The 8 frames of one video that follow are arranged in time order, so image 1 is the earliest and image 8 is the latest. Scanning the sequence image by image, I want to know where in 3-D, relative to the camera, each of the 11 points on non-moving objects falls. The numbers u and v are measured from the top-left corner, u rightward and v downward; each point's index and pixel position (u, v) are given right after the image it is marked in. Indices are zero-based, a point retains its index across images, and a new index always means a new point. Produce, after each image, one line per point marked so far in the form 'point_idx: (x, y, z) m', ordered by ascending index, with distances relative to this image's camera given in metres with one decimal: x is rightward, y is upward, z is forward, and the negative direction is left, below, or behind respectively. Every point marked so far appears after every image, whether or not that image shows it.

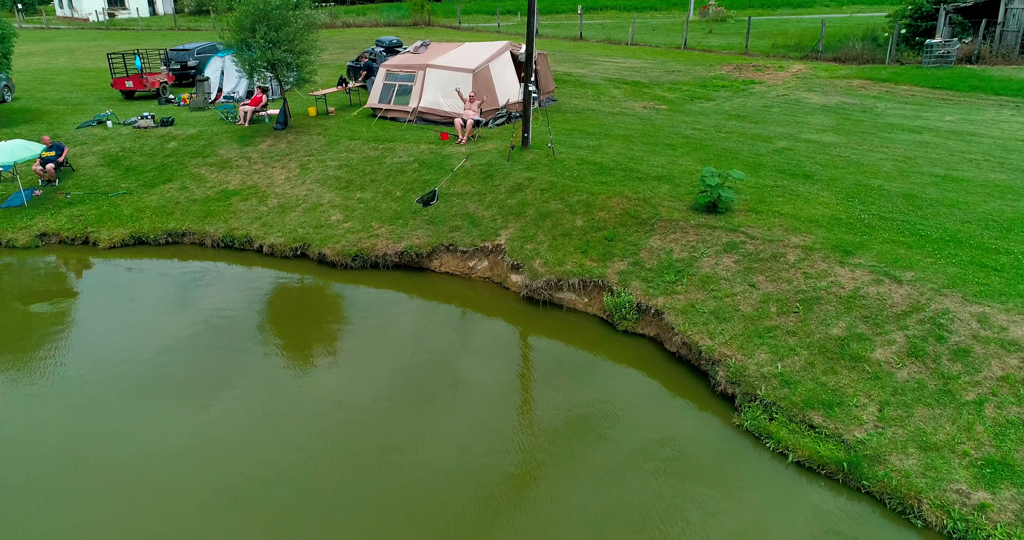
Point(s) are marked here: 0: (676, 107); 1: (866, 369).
0: (+4.4, +4.3, +19.2) m
1: (+4.2, -1.2, +8.5) m
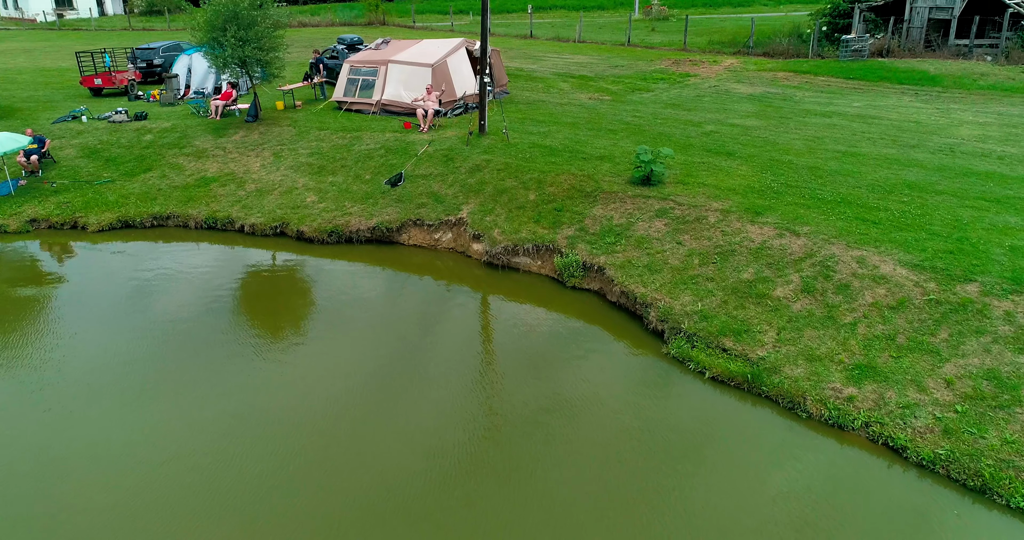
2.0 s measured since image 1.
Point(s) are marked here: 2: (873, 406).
0: (+3.1, +5.0, +21.0) m
1: (+3.7, -0.5, +10.3) m
2: (+4.3, -1.6, +8.5) m
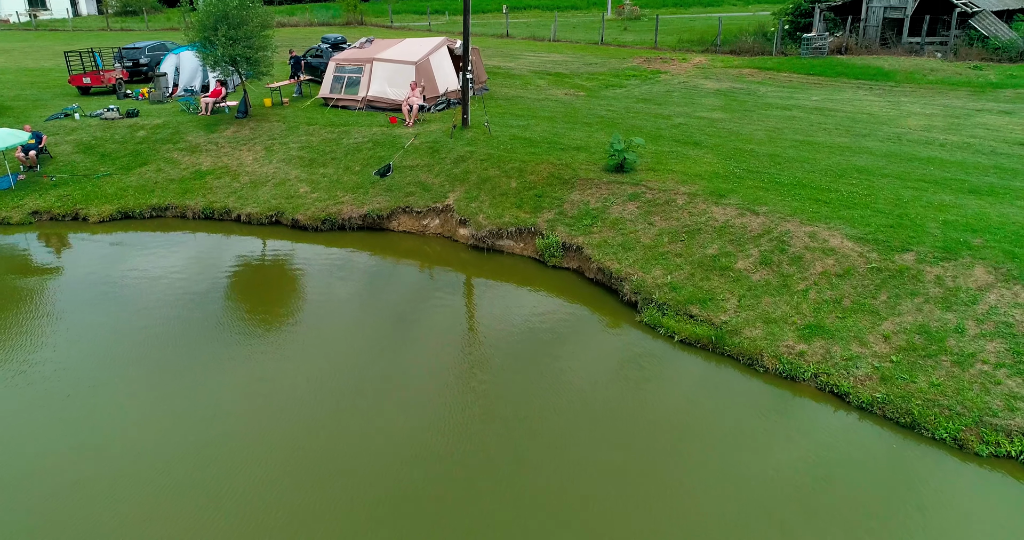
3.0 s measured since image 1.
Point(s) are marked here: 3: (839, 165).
0: (+2.5, +5.4, +22.1) m
1: (+3.5, -0.1, +11.4) m
2: (+4.1, -1.2, +9.6) m
3: (+6.5, +2.1, +14.3) m
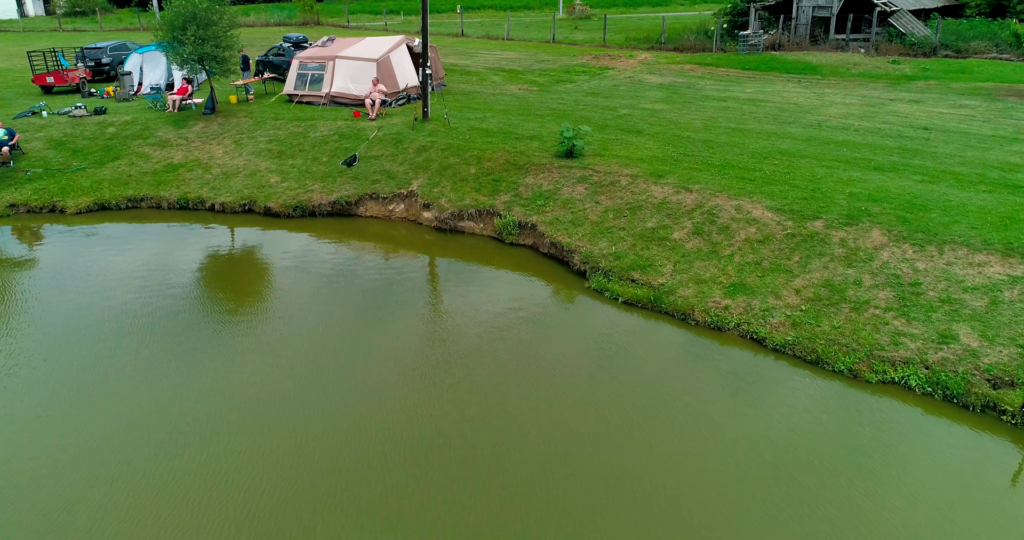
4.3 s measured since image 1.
0: (+1.1, +5.9, +23.5) m
1: (+2.8, +0.5, +12.9) m
2: (+3.6, -0.6, +11.1) m
3: (+5.6, +2.7, +15.9) m
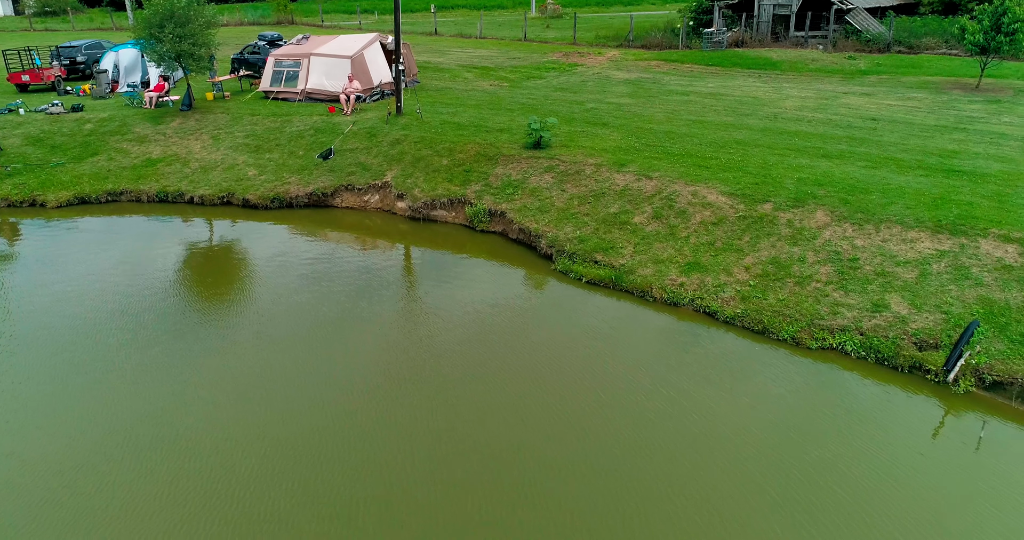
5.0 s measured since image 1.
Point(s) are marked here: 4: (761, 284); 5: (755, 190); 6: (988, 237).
0: (+0.1, +6.2, +24.2) m
1: (+2.2, +0.8, +13.6) m
2: (+3.1, -0.3, +11.9) m
3: (+4.9, +3.0, +16.7) m
4: (+4.0, -0.2, +11.6) m
5: (+4.6, +1.5, +13.7) m
6: (+7.5, +0.5, +11.3) m
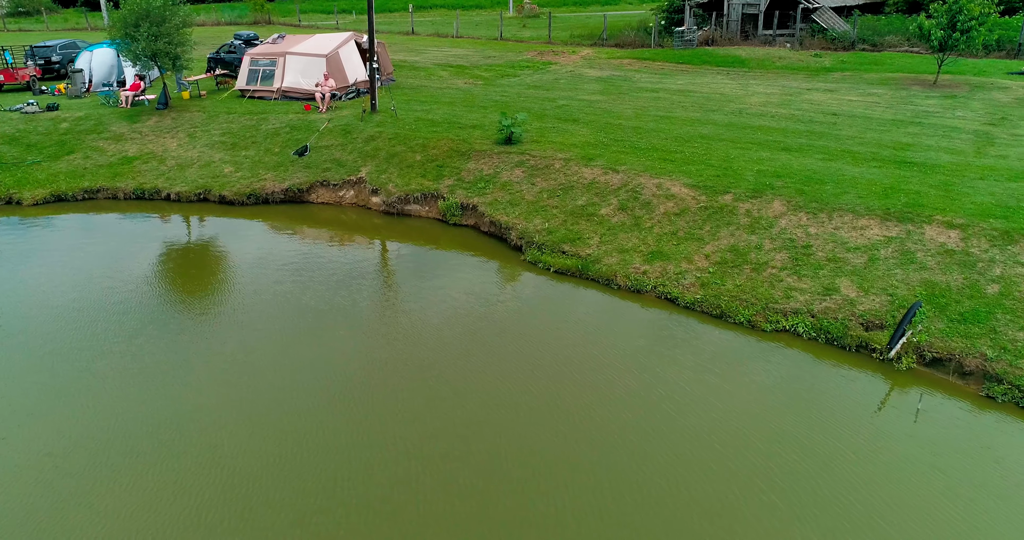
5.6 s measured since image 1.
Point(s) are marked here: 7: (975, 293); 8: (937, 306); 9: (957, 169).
0: (-0.8, +6.4, +24.6) m
1: (+1.6, +1.0, +14.1) m
2: (+2.5, -0.1, +12.4) m
3: (+4.2, +3.3, +17.2) m
4: (+3.5, 0.0, +12.1) m
5: (+4.0, +1.7, +14.2) m
6: (+7.0, +0.8, +11.9) m
7: (+6.8, -0.3, +10.6) m
8: (+6.2, -0.5, +10.5) m
9: (+8.7, +2.0, +14.0) m
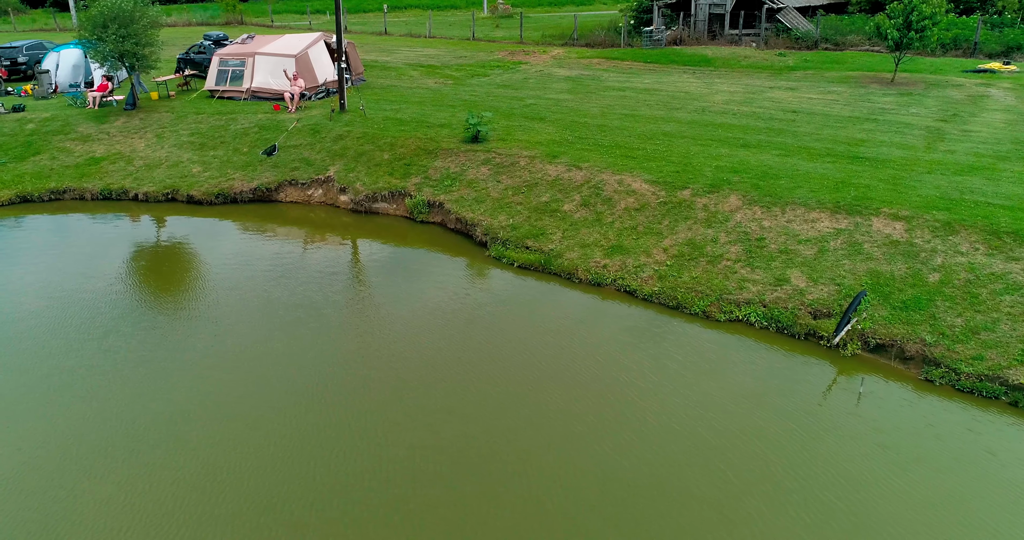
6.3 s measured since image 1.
0: (-1.8, +6.5, +24.8) m
1: (+0.9, +1.1, +14.4) m
2: (+1.9, 0.0, +12.7) m
3: (+3.4, +3.4, +17.6) m
4: (+2.9, +0.1, +12.5) m
5: (+3.3, +1.9, +14.5) m
6: (+6.3, +0.9, +12.3) m
7: (+6.2, -0.2, +11.0) m
8: (+5.6, -0.4, +10.9) m
9: (+7.9, +2.1, +14.5) m
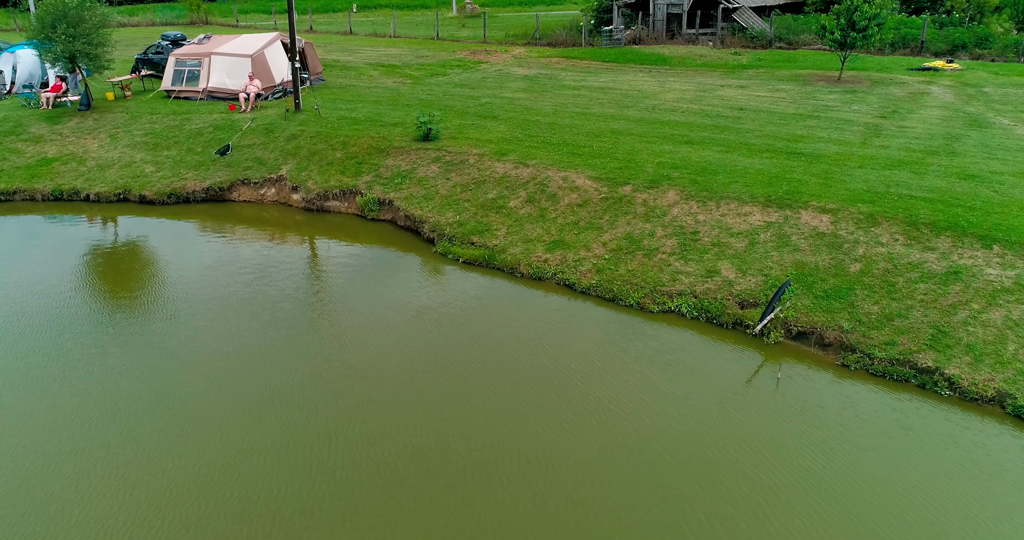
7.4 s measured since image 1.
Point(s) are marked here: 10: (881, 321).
0: (-3.2, +6.6, +25.0) m
1: (-0.2, +1.2, +14.7) m
2: (+0.9, +0.1, +13.0) m
3: (+2.2, +3.5, +18.0) m
4: (+1.8, +0.2, +12.8) m
5: (+2.2, +2.0, +14.9) m
6: (+5.3, +1.1, +12.8) m
7: (+5.2, 0.0, +11.4) m
8: (+4.6, -0.2, +11.3) m
9: (+6.8, +2.3, +15.0) m
10: (+5.4, -0.7, +10.5) m
